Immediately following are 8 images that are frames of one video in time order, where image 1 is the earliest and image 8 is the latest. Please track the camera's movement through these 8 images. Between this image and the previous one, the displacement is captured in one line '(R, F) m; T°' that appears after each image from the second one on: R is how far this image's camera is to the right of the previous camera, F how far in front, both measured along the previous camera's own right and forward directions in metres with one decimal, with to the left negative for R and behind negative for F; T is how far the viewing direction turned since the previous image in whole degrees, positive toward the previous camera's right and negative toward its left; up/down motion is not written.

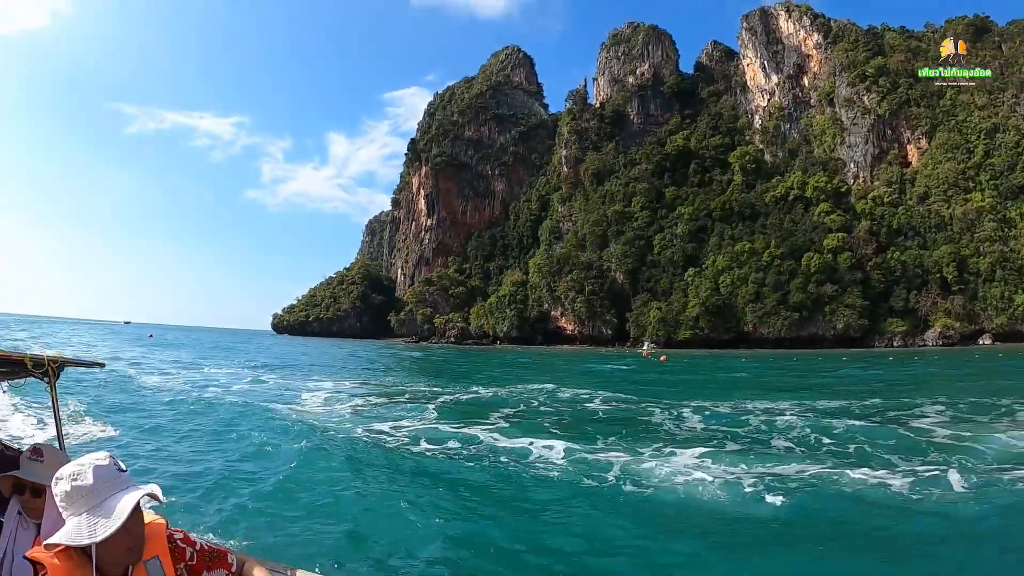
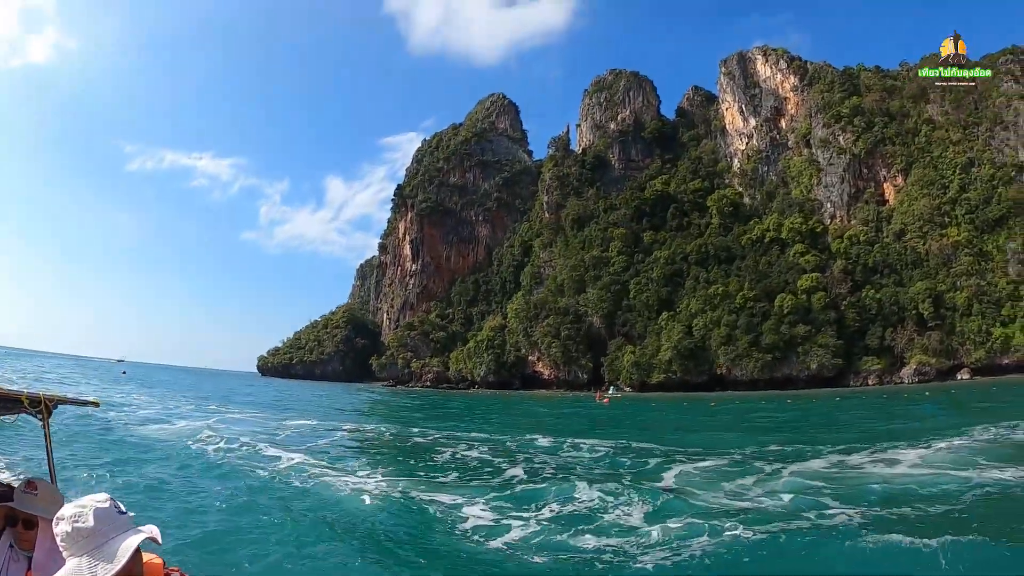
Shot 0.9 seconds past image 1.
(+4.1, -0.9) m; -2°
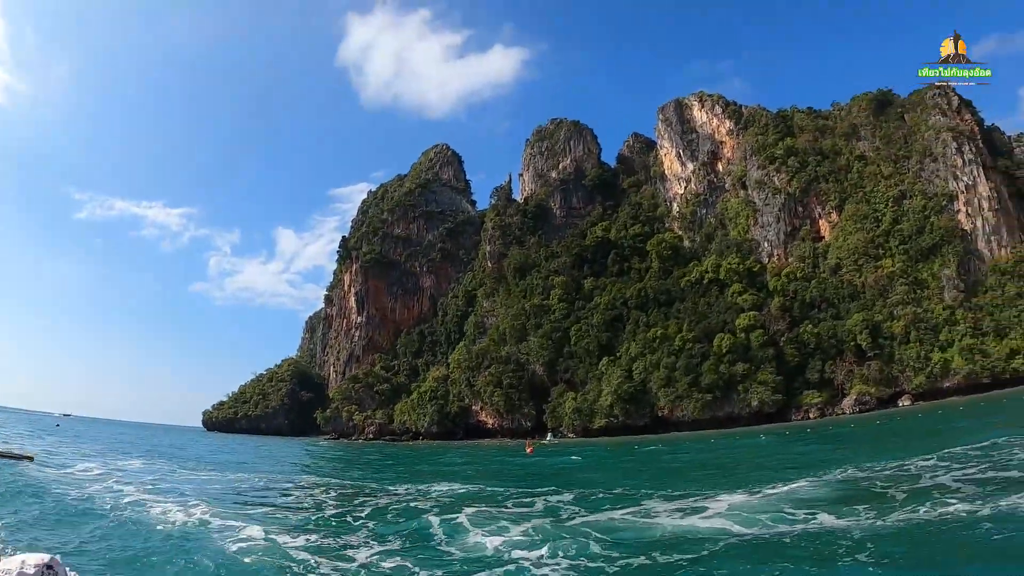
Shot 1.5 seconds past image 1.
(+3.6, 0.0) m; +2°
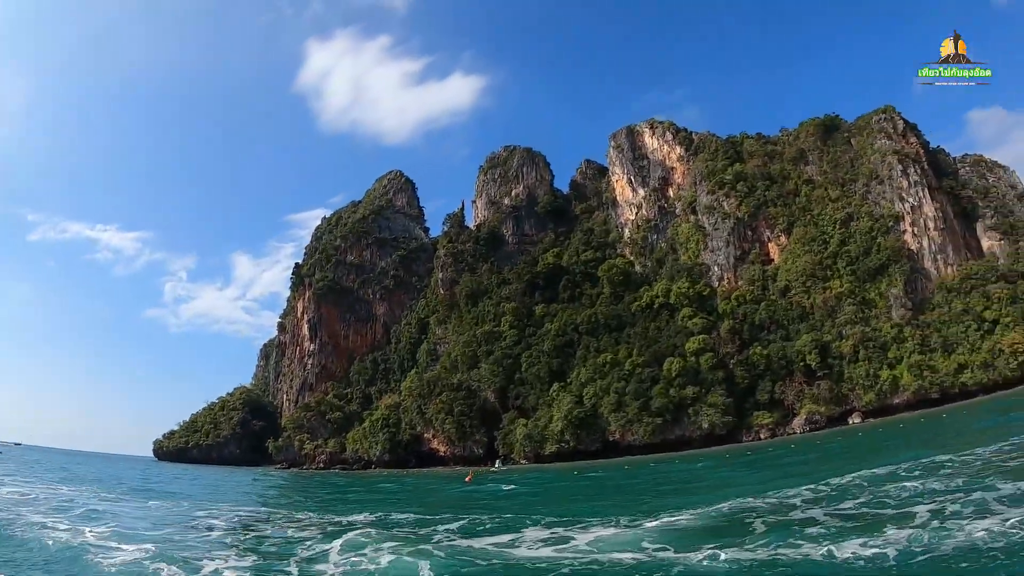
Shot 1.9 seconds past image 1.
(+2.7, +0.2) m; +2°
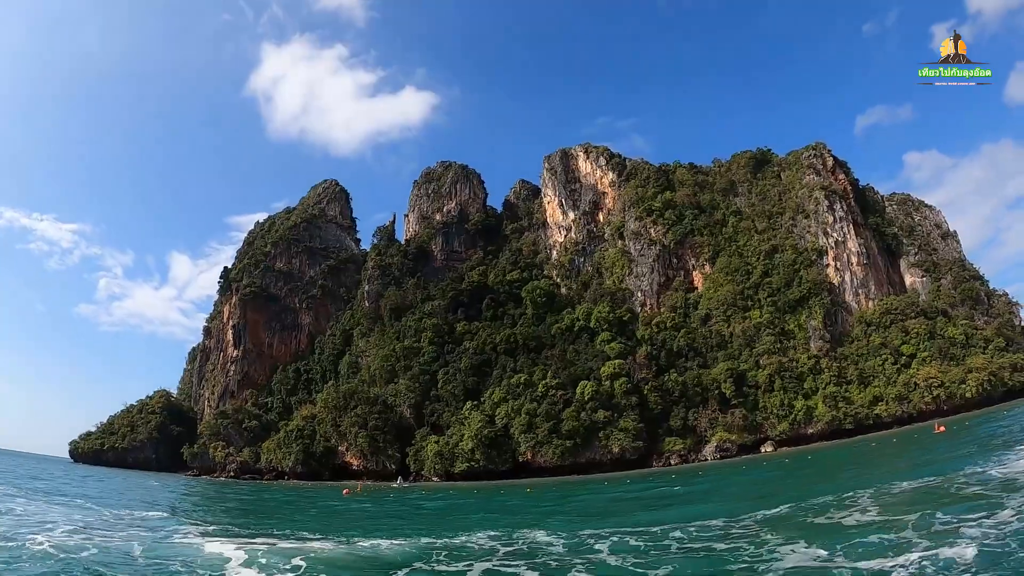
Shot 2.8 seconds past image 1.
(+5.1, +0.3) m; +2°
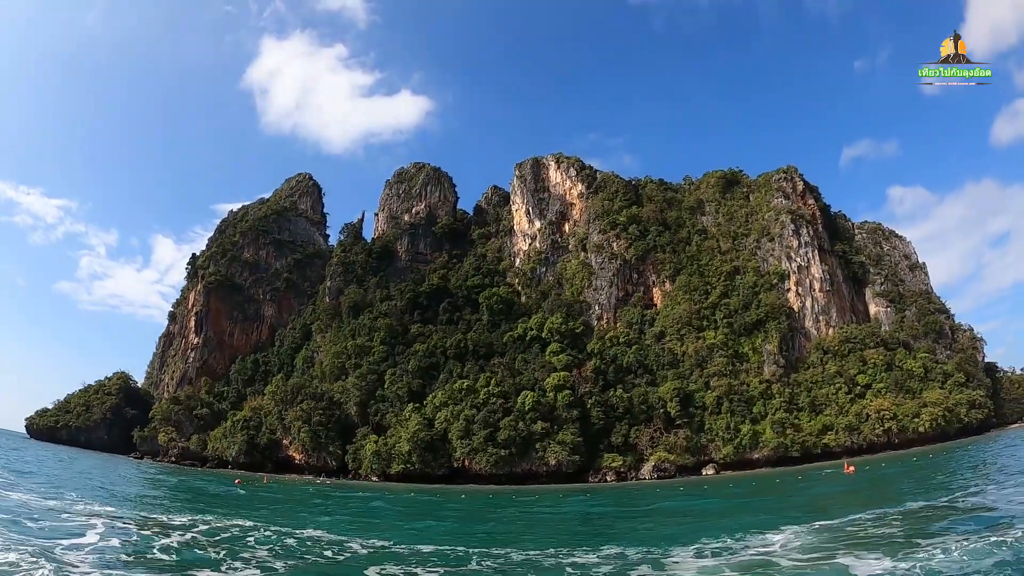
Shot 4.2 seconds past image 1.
(+5.3, +0.1) m; -1°
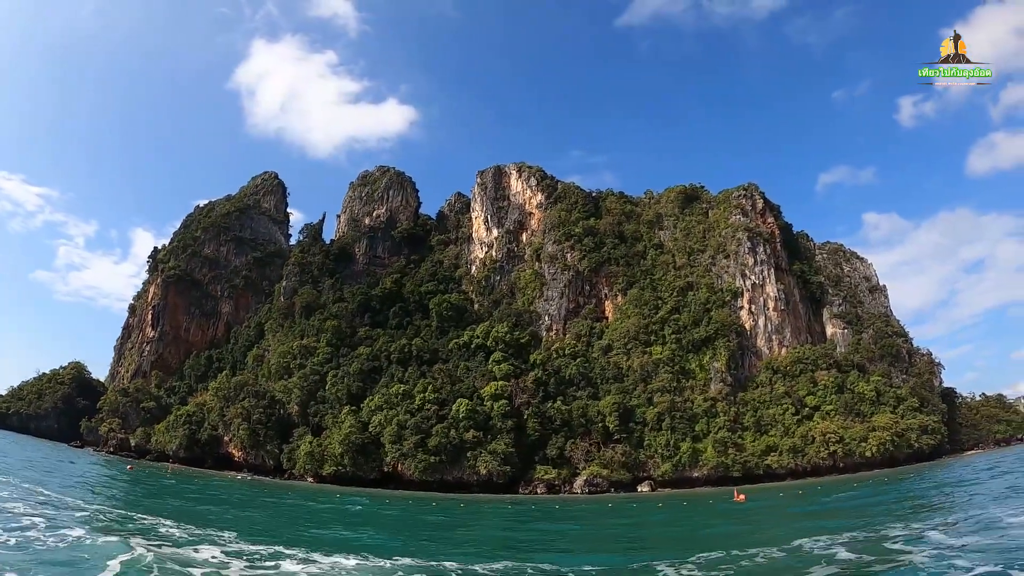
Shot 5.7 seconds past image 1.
(+5.8, +0.2) m; -1°
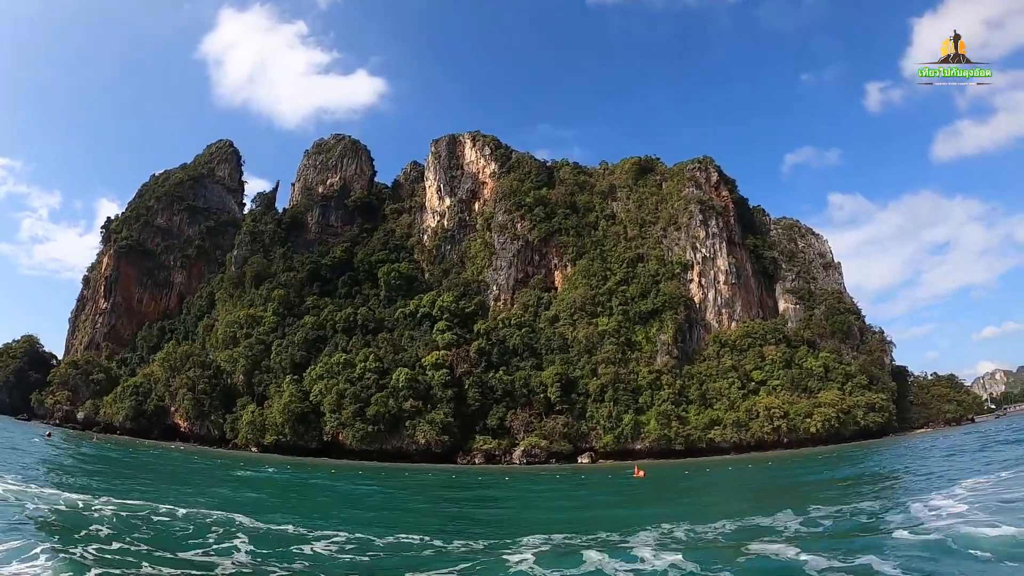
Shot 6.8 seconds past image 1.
(+4.7, +0.3) m; 0°
